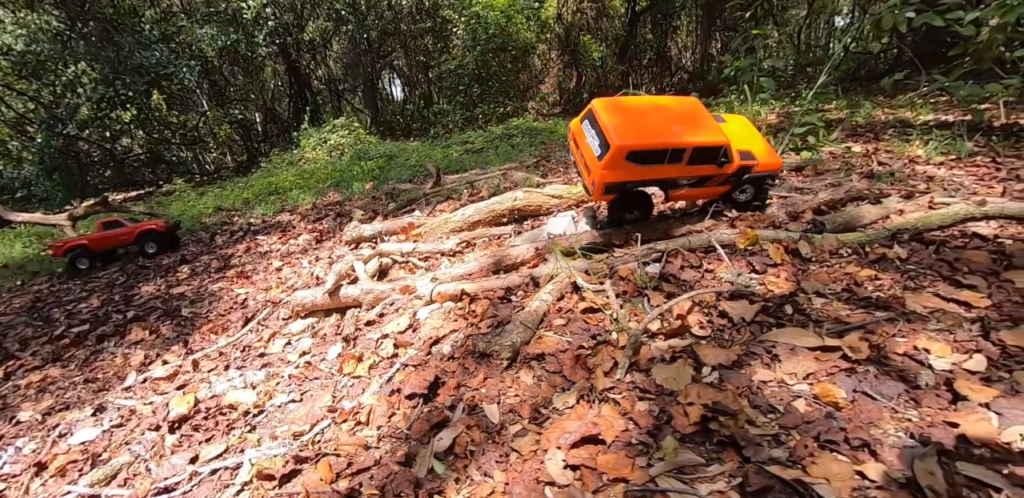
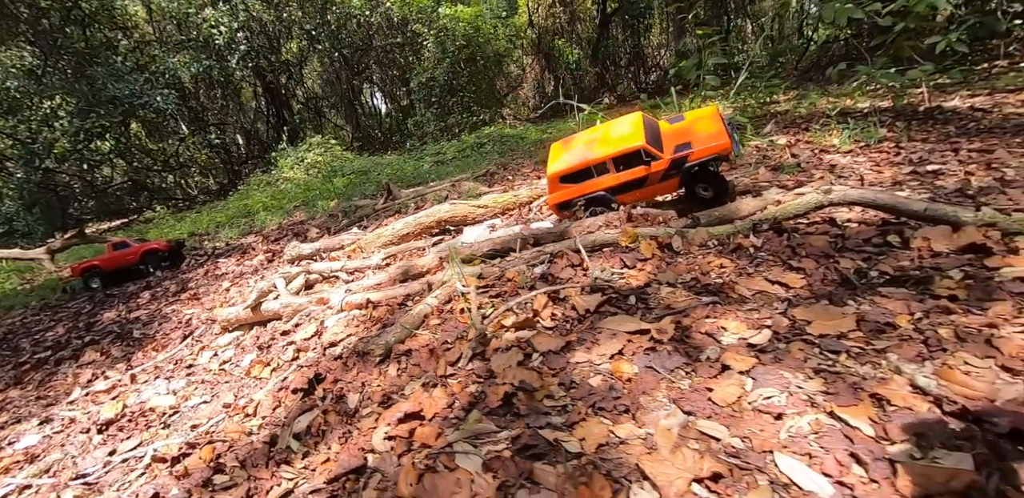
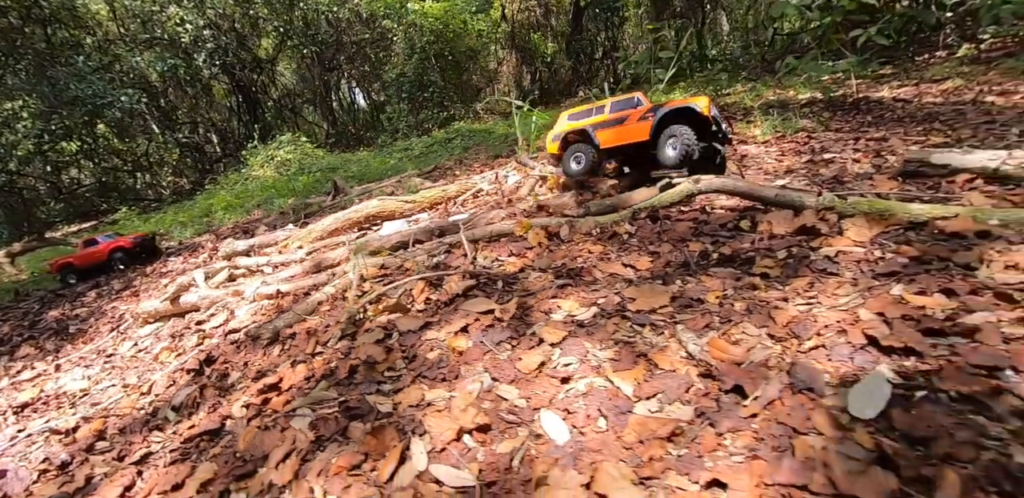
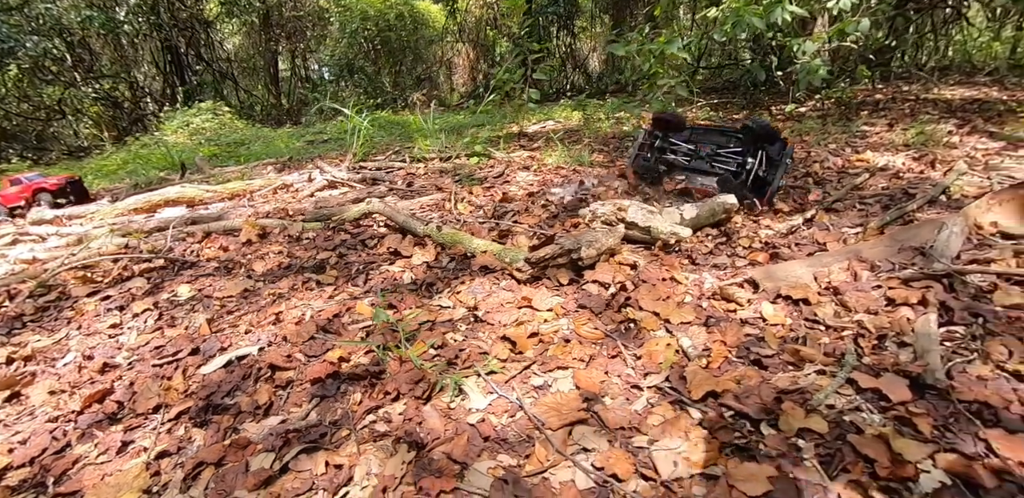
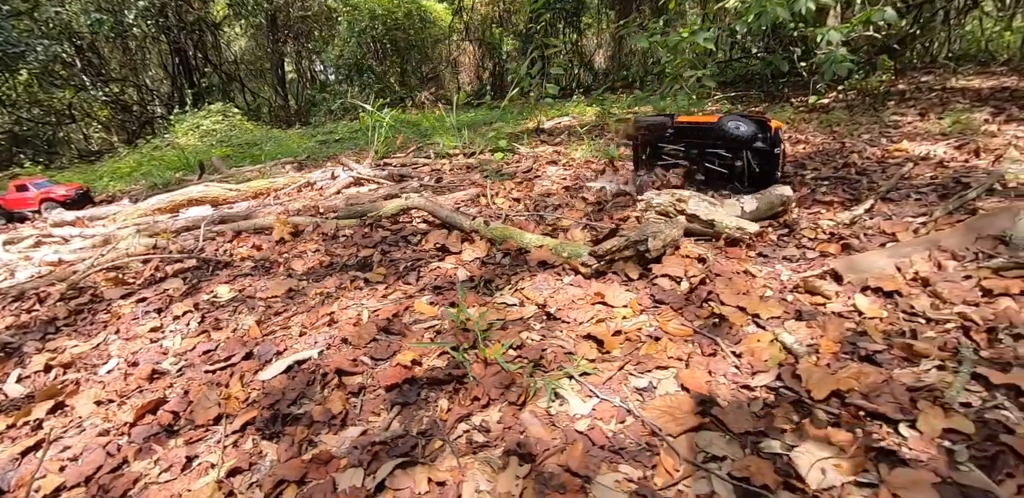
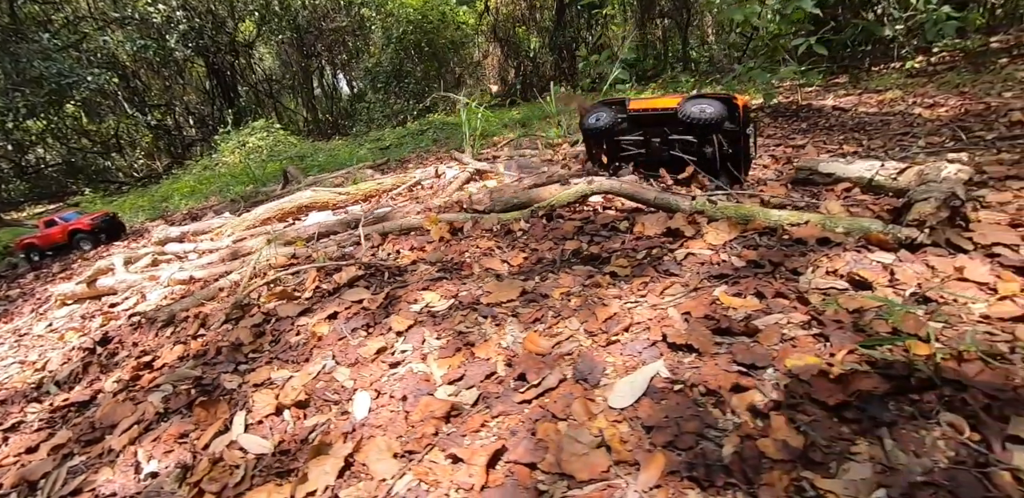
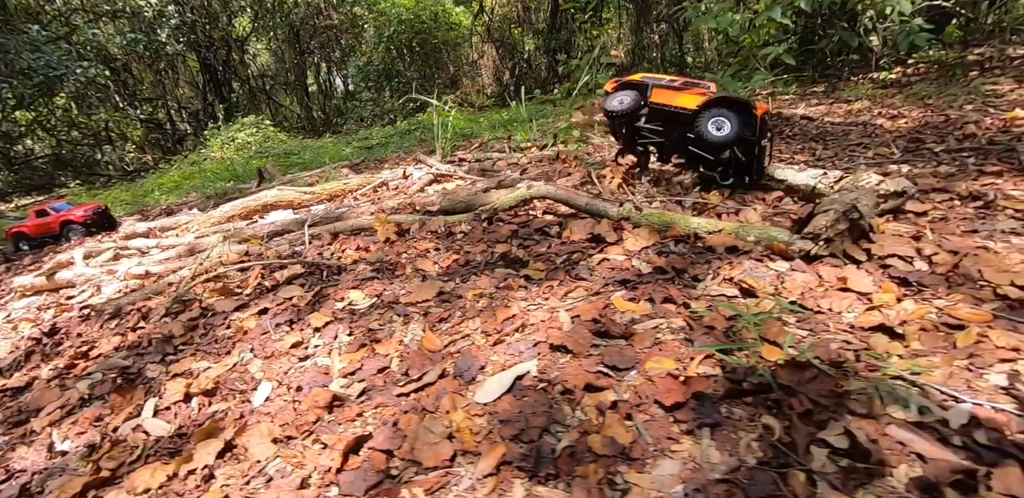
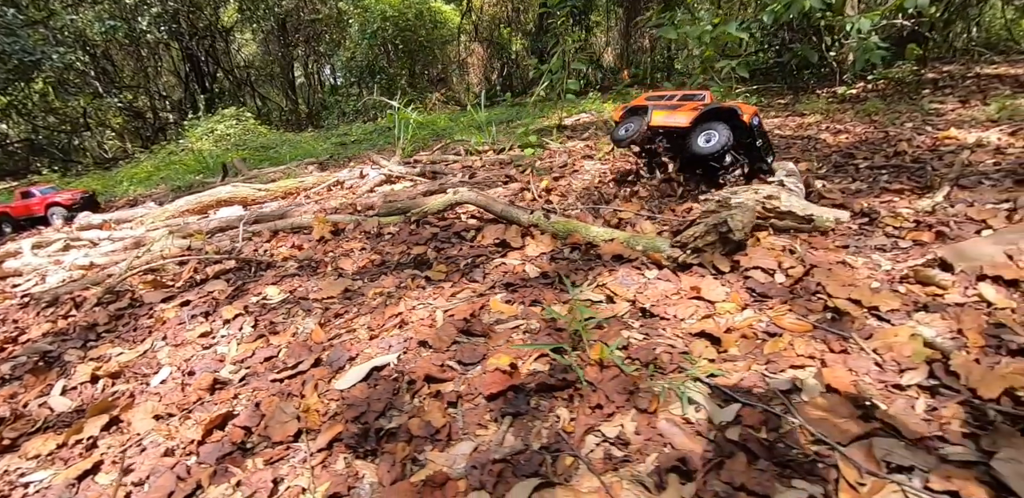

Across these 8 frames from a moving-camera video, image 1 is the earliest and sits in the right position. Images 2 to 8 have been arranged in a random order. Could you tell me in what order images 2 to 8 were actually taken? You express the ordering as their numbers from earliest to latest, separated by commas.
2, 3, 6, 7, 8, 5, 4
